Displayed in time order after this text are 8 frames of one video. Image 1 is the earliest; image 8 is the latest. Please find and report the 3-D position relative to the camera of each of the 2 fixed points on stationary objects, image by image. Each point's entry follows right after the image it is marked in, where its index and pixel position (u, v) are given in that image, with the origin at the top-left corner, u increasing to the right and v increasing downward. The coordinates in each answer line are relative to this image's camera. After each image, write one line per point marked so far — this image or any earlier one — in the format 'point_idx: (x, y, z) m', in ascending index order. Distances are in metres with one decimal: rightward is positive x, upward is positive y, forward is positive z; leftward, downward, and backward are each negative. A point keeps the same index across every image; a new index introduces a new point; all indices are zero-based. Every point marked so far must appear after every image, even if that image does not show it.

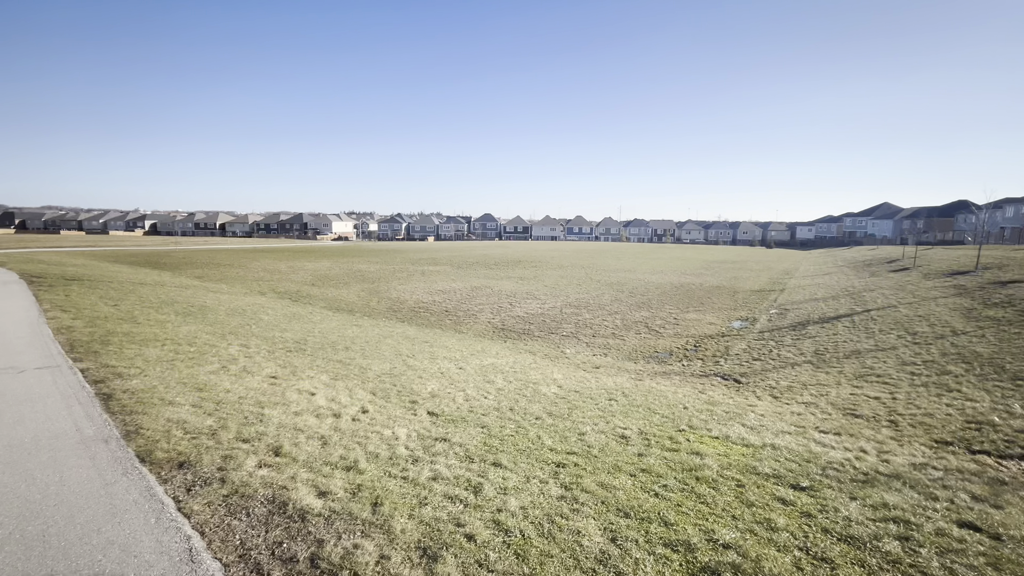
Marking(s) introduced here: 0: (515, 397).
0: (+0.1, -1.9, +7.9) m
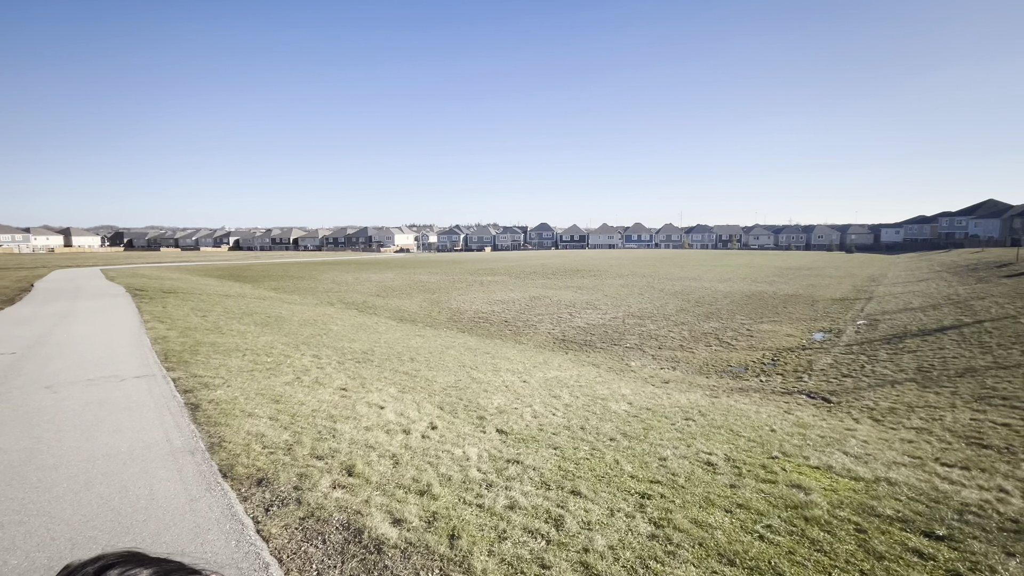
0: (+1.3, -2.1, +7.5) m
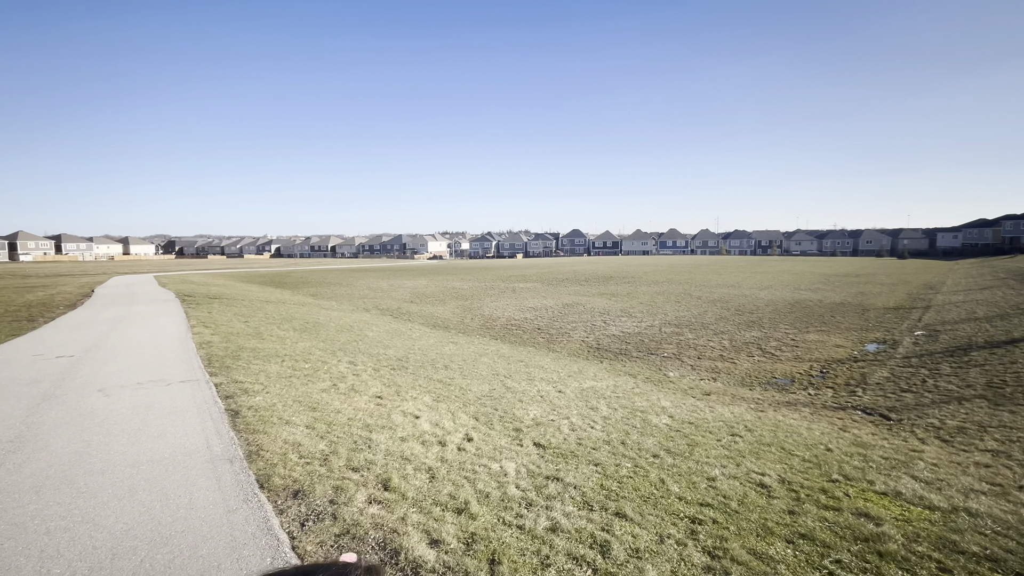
0: (+1.8, -2.3, +7.2) m
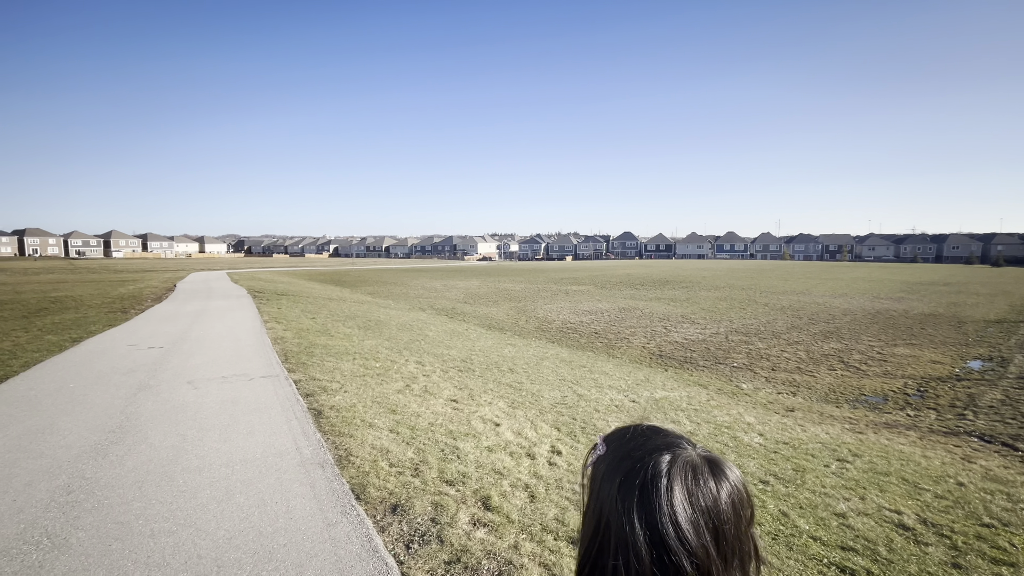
0: (+3.0, -2.3, +6.5) m
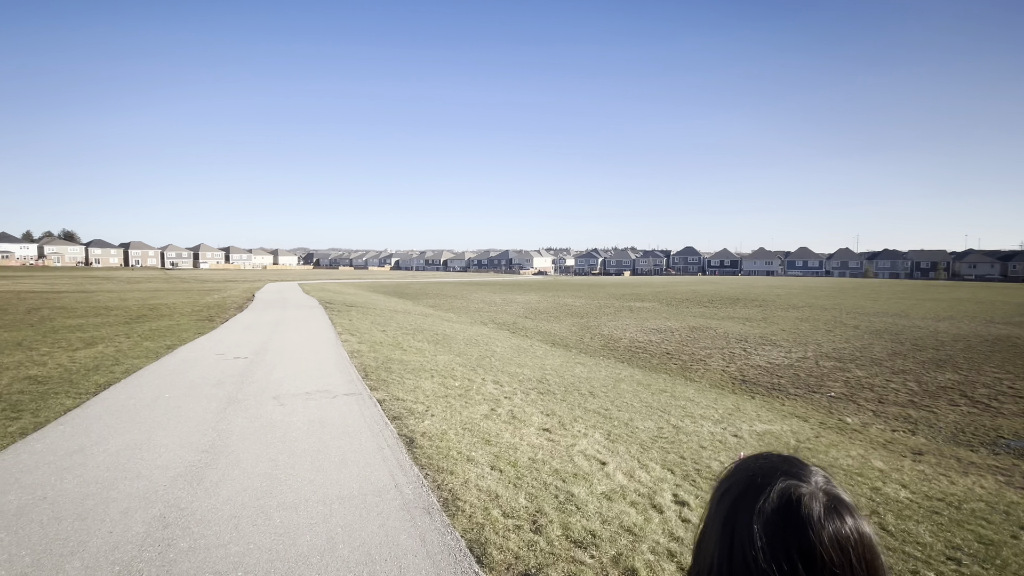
0: (+4.3, -2.6, +5.4) m
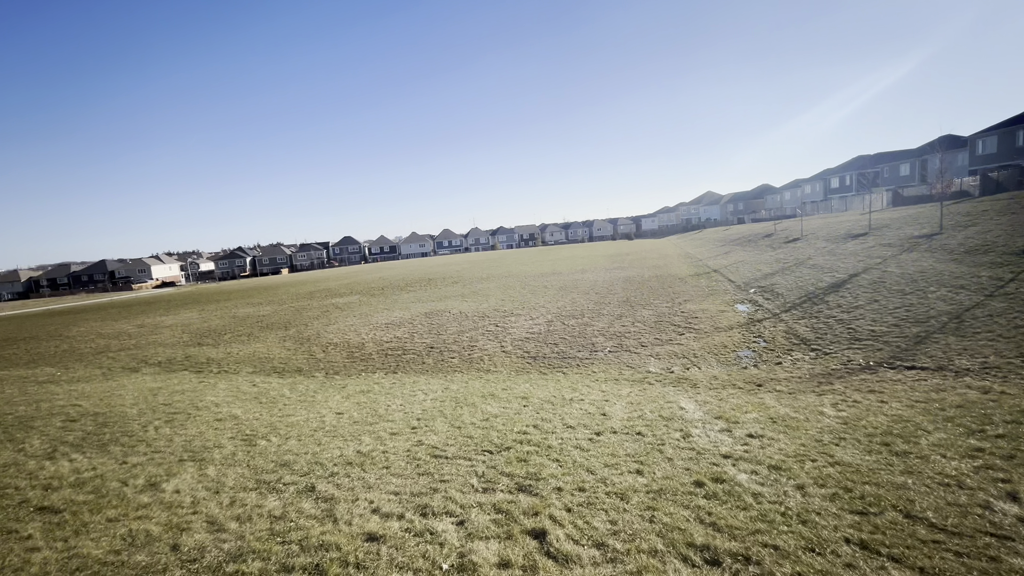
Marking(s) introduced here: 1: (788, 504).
0: (-6.2, -3.5, +5.2) m
1: (+2.4, -1.9, +3.8) m
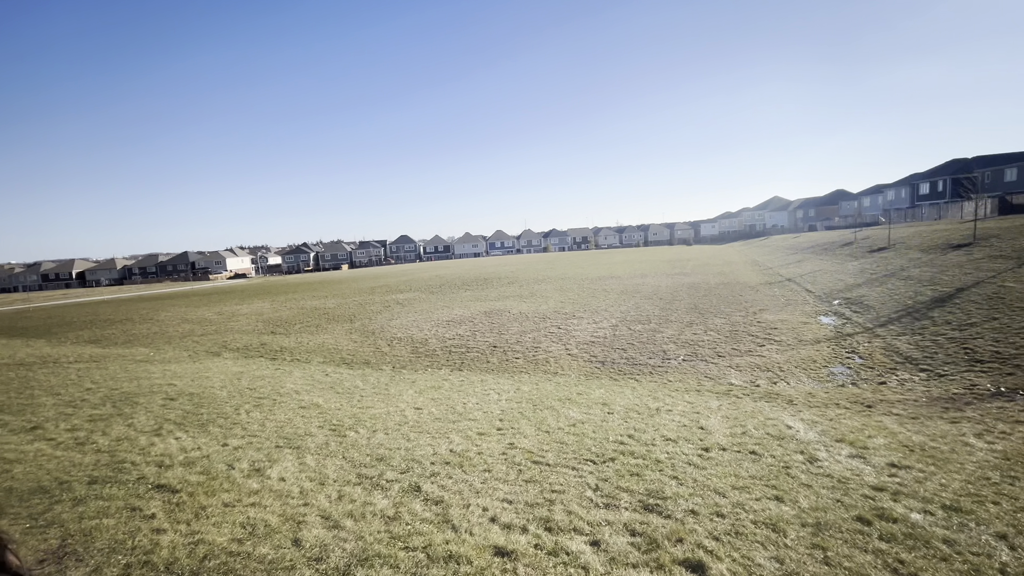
0: (-5.0, -3.2, +5.4) m
1: (+3.4, -1.9, +3.1) m
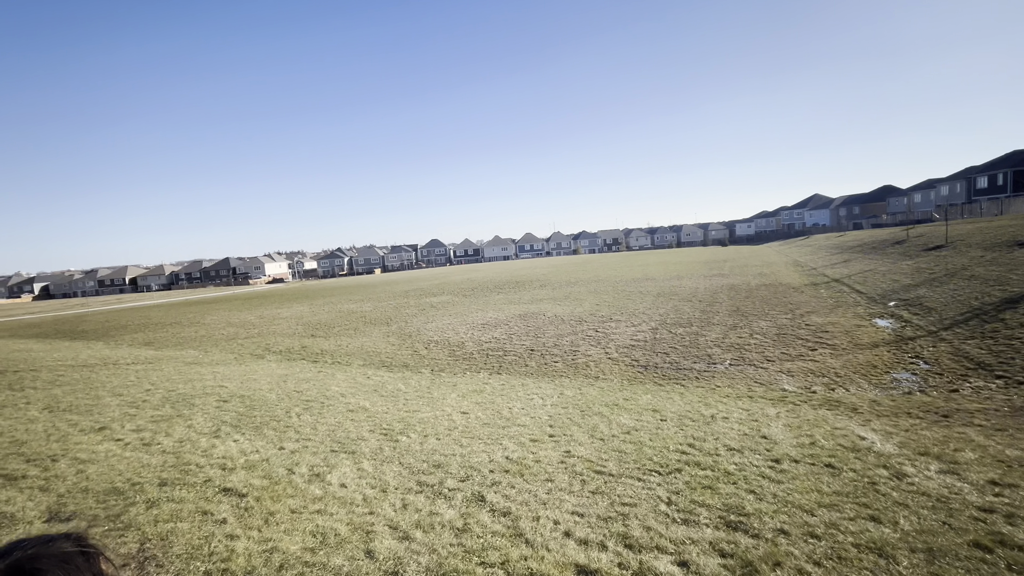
0: (-4.3, -3.3, +5.5) m
1: (+4.0, -1.9, +2.7) m
